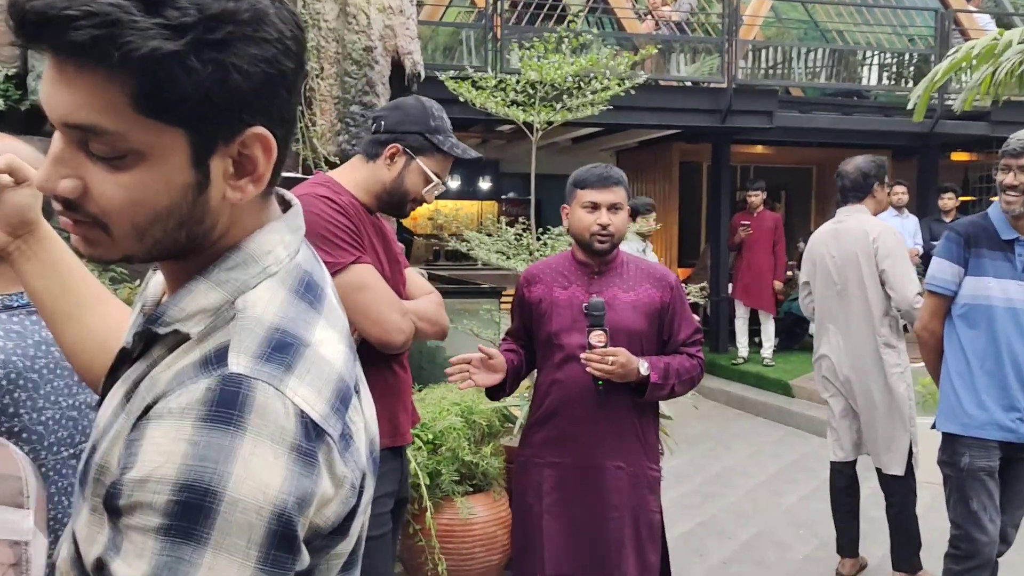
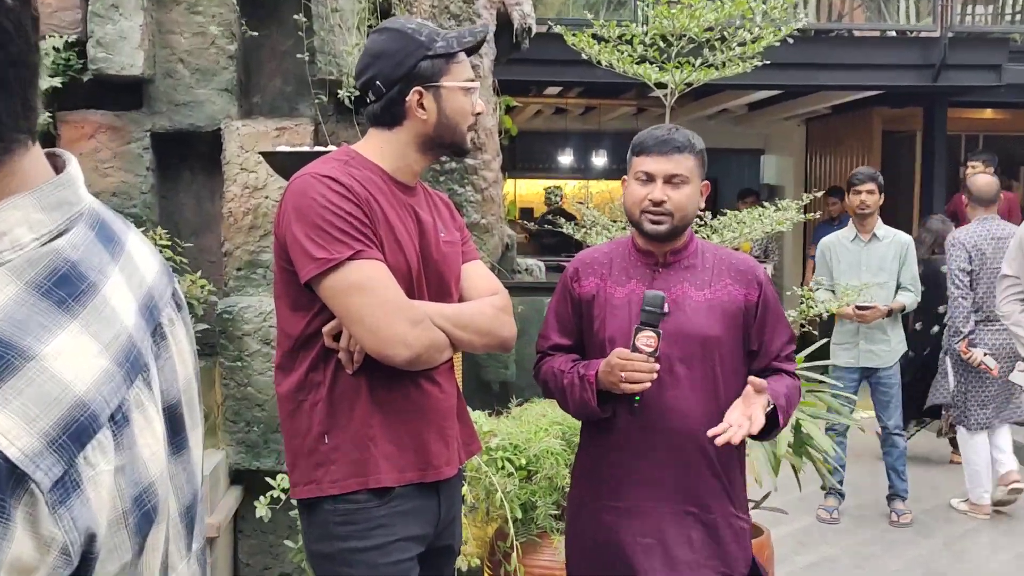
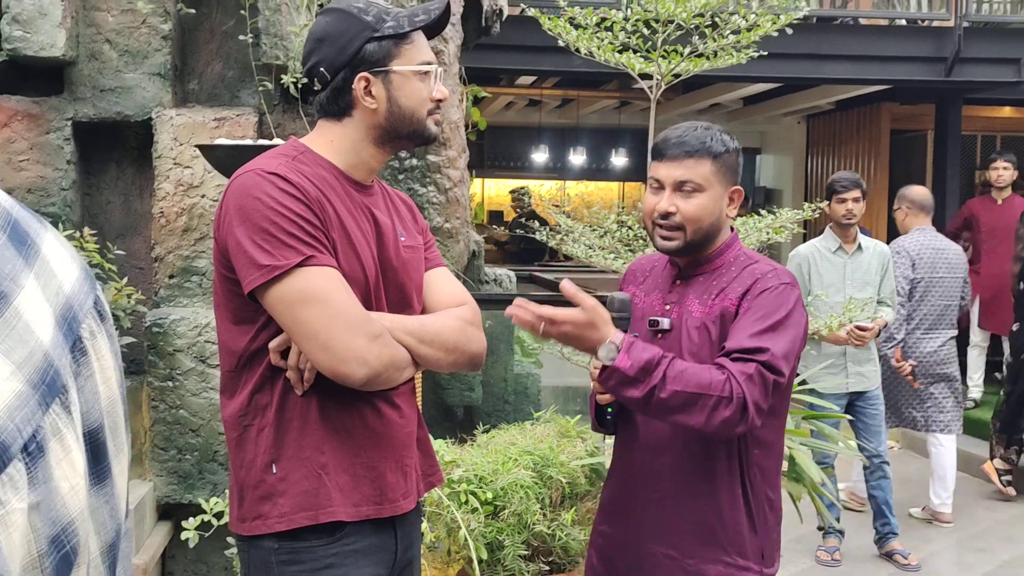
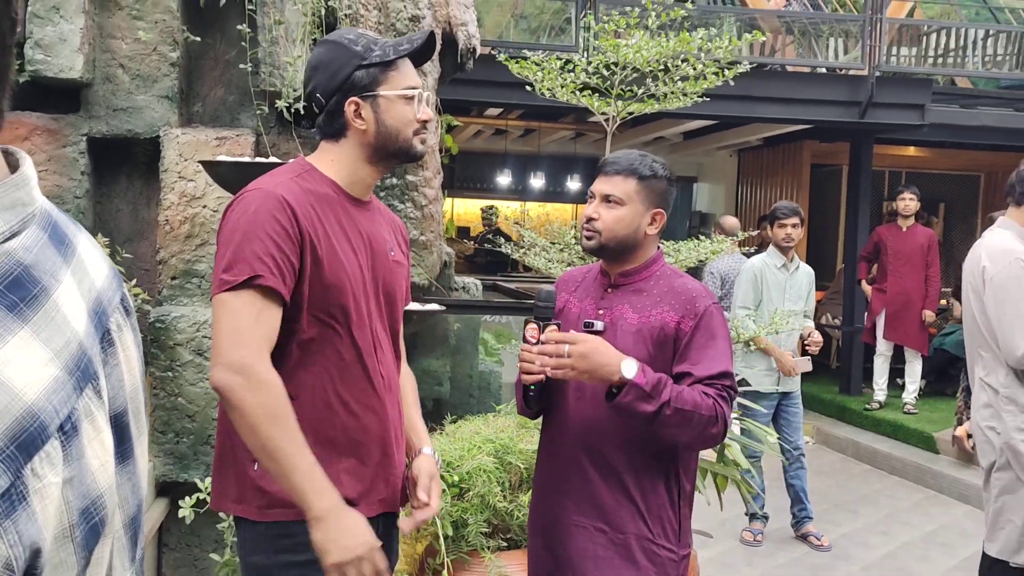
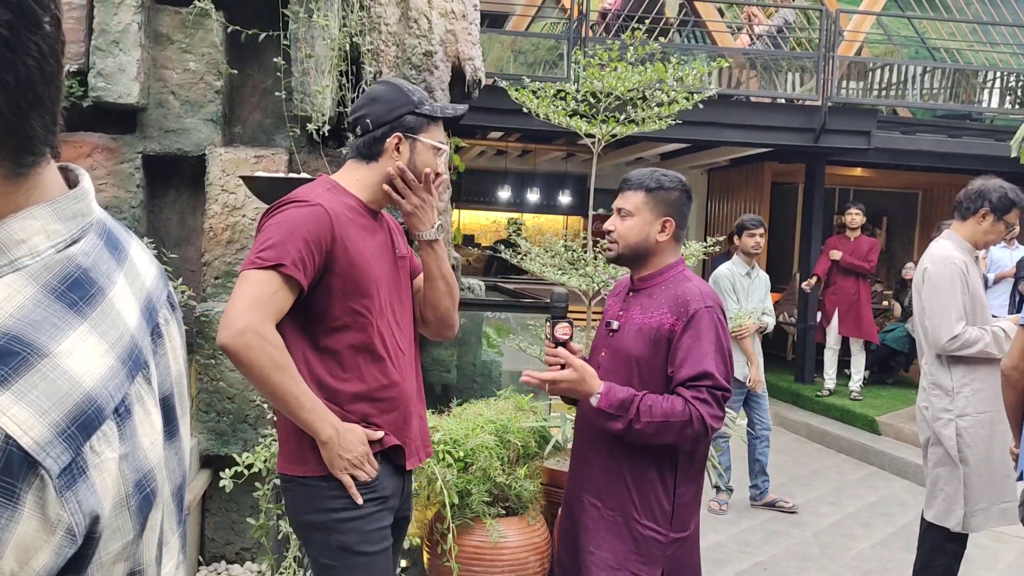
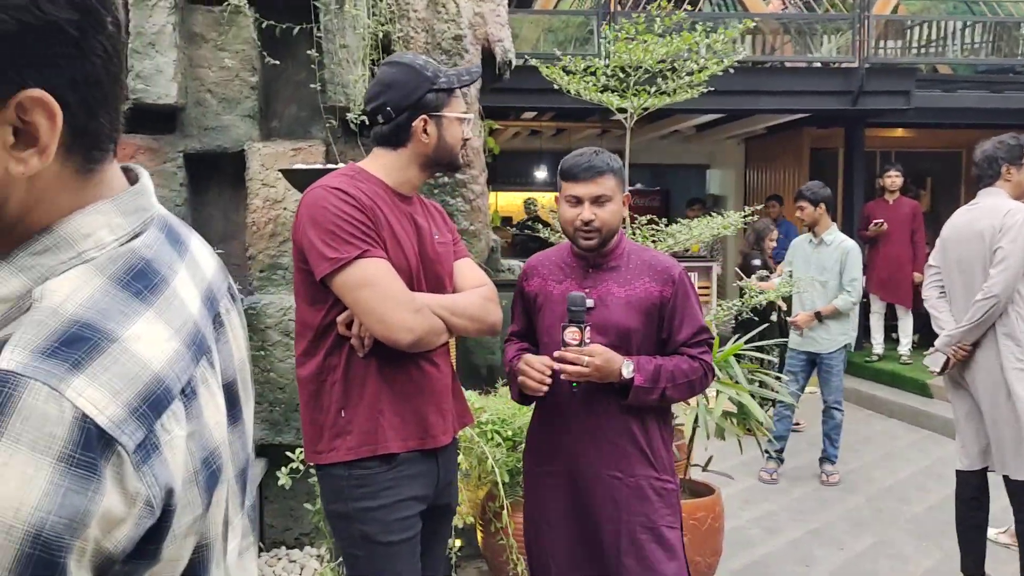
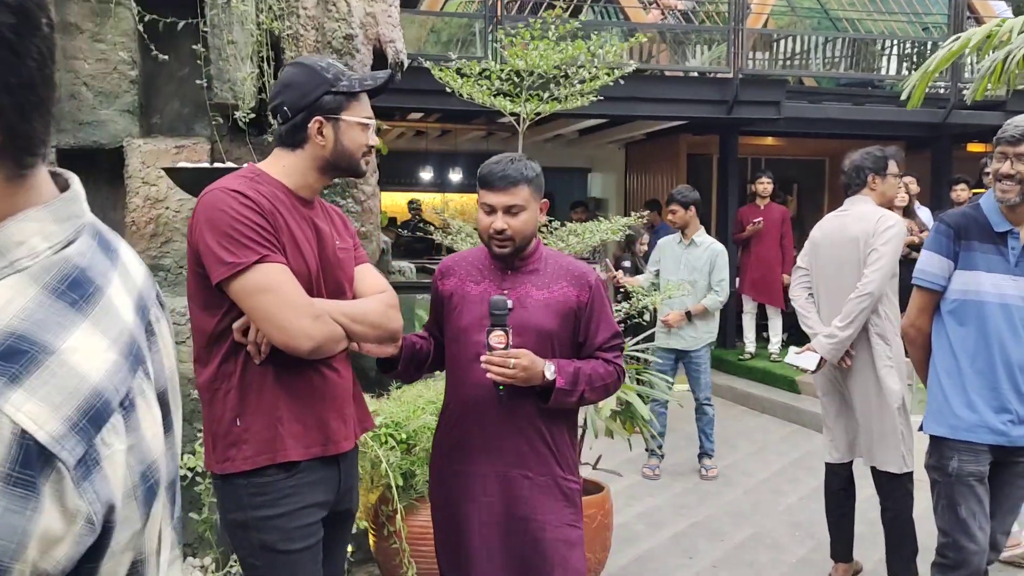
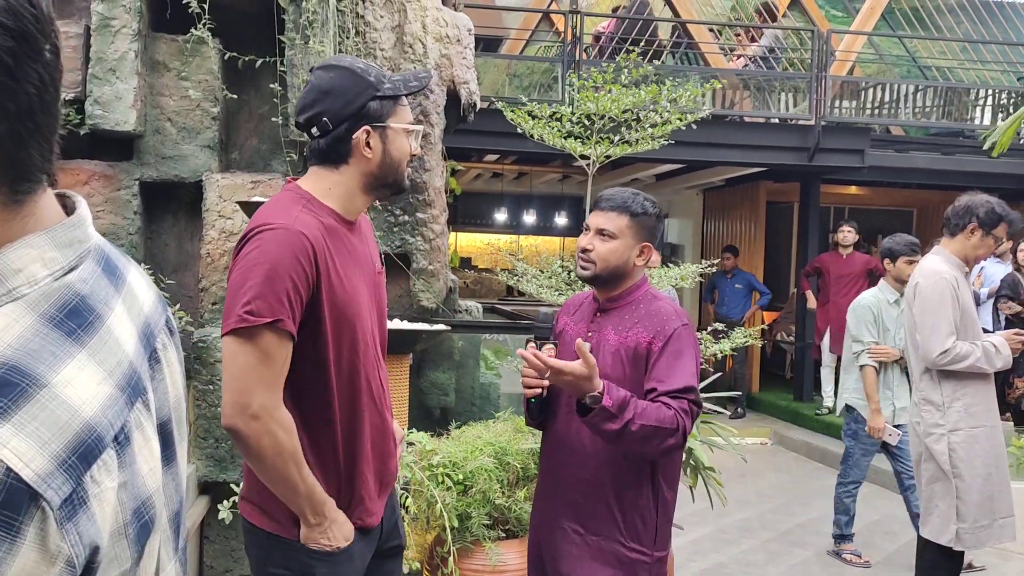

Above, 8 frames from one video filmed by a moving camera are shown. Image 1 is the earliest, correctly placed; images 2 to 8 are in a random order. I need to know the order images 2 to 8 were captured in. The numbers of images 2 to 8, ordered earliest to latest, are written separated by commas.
7, 6, 2, 3, 4, 5, 8
